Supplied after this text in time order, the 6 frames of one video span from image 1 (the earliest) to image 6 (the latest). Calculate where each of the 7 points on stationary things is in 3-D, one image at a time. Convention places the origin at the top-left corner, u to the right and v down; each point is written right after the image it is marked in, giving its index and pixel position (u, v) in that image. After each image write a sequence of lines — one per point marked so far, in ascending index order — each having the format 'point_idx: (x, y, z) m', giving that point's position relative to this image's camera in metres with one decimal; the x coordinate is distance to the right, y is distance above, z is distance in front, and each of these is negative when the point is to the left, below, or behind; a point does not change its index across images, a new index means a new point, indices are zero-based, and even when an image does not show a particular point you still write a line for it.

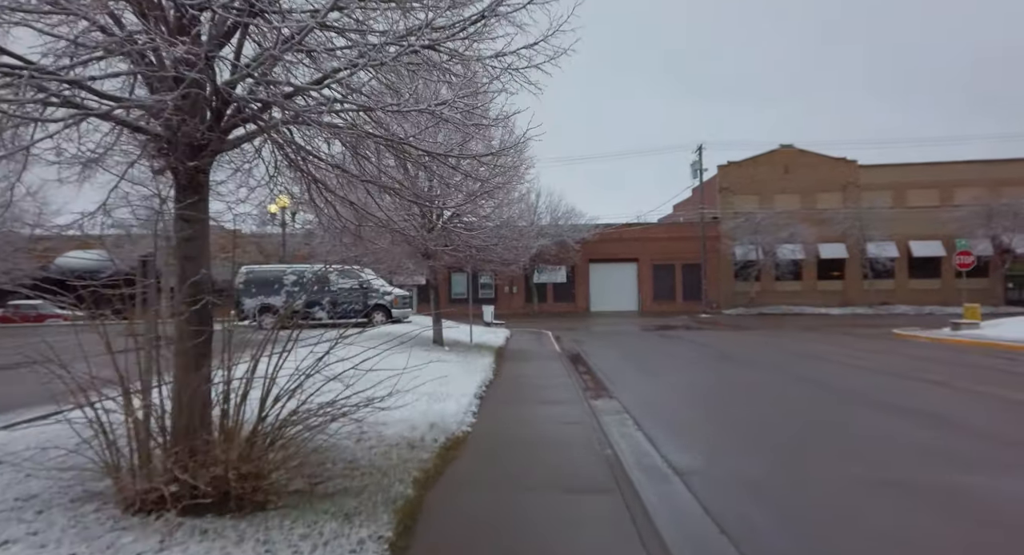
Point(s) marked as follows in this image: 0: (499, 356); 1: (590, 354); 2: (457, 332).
0: (-0.4, -2.1, +12.7) m
1: (+3.0, -2.9, +17.8) m
2: (-2.0, -1.9, +16.5) m
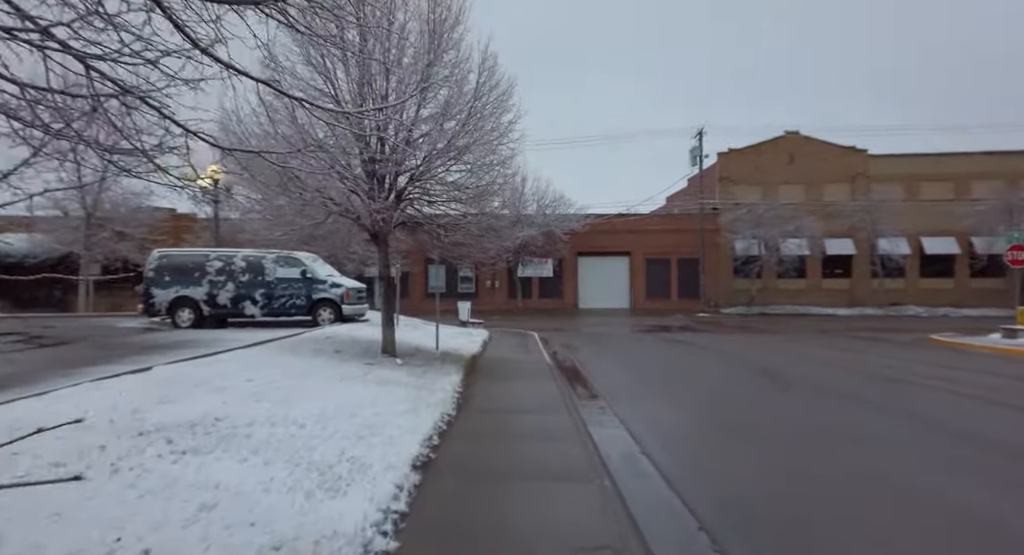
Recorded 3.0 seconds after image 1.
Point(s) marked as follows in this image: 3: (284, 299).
0: (-0.9, -1.8, +9.5) m
1: (+2.3, -2.6, +14.8) m
2: (-2.5, -1.6, +13.3) m
3: (-6.8, -0.6, +14.1) m
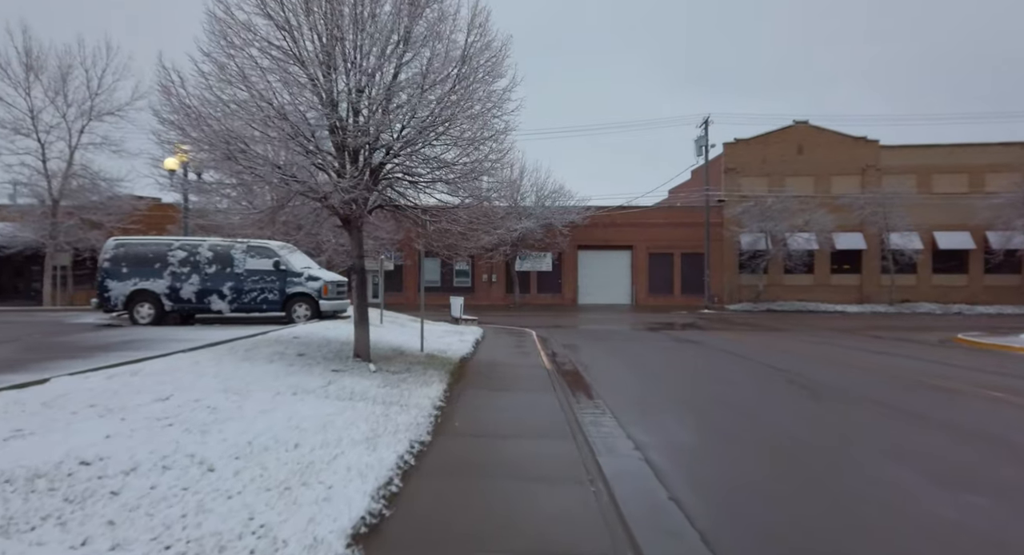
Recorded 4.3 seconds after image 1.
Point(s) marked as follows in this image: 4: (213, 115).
0: (-1.0, -1.7, +8.3) m
1: (+2.2, -2.4, +13.5) m
2: (-2.7, -1.4, +12.0) m
3: (-6.9, -0.4, +12.8) m
4: (-4.7, +2.6, +7.5) m
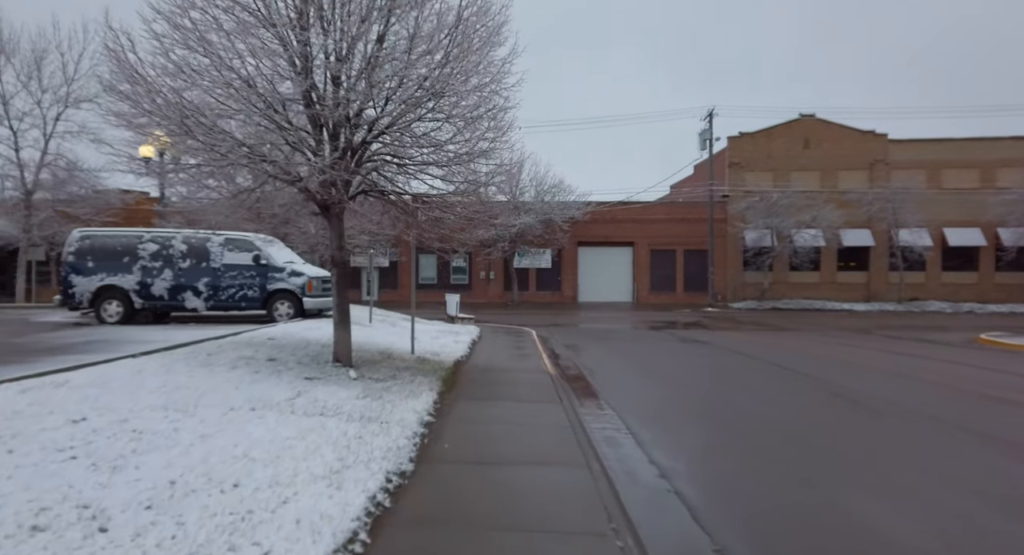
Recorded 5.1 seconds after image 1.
0: (-1.0, -1.6, +7.4) m
1: (+2.2, -2.3, +12.6) m
2: (-2.7, -1.3, +11.1) m
3: (-6.9, -0.3, +11.8) m
4: (-4.7, +2.7, +6.6) m
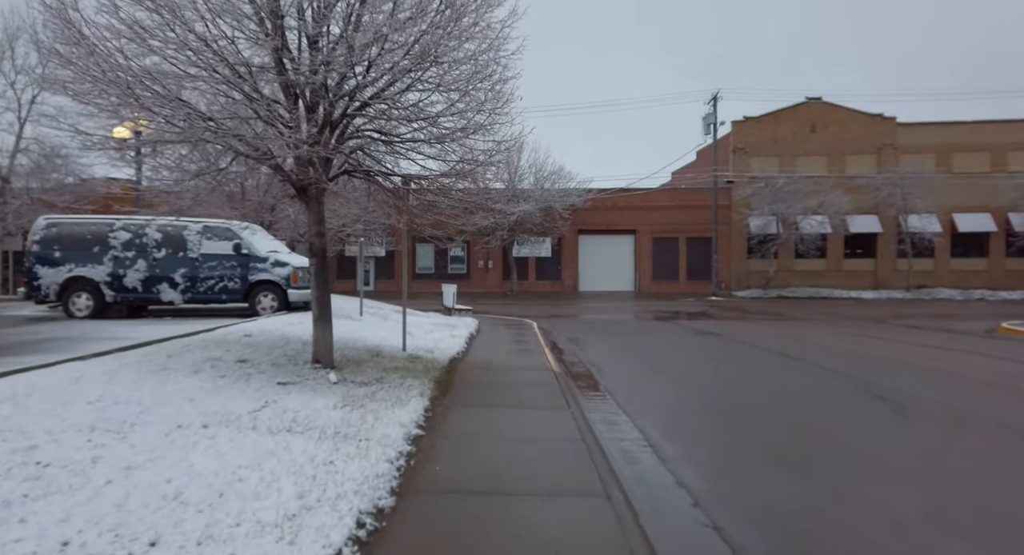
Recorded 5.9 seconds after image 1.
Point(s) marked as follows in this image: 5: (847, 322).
0: (-1.0, -1.5, +6.6) m
1: (+2.2, -2.0, +11.9) m
2: (-2.7, -1.1, +10.3) m
3: (-6.9, -0.1, +11.0) m
4: (-4.7, +2.8, +5.7) m
5: (+13.4, -1.8, +19.1) m
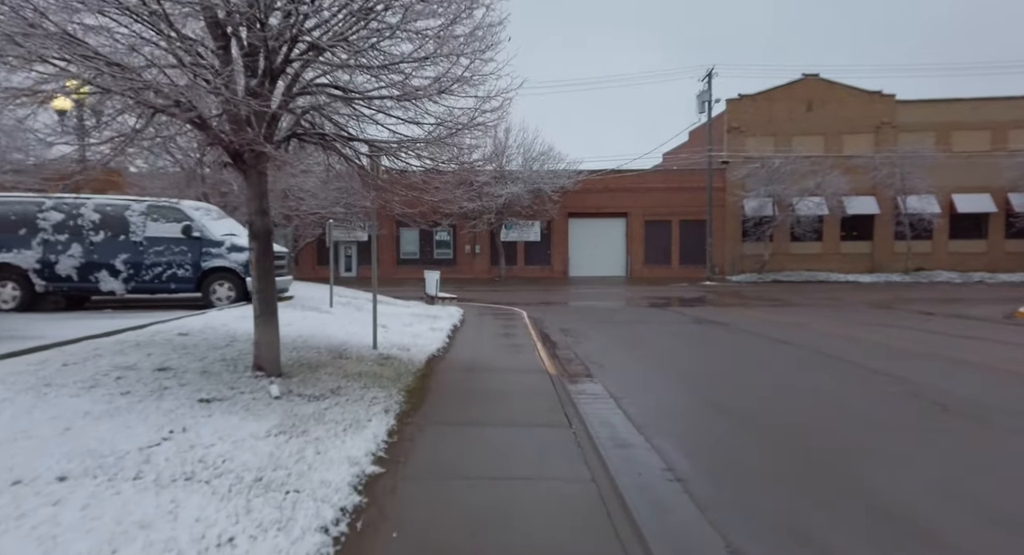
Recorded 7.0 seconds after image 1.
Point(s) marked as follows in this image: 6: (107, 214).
0: (-1.1, -1.3, +5.5) m
1: (+1.9, -1.7, +10.9) m
2: (-2.9, -0.8, +9.1) m
3: (-7.2, +0.2, +9.7) m
4: (-4.9, +2.9, +4.4) m
5: (+13.0, -1.1, +18.3) m
6: (-8.0, +1.3, +9.4) m
